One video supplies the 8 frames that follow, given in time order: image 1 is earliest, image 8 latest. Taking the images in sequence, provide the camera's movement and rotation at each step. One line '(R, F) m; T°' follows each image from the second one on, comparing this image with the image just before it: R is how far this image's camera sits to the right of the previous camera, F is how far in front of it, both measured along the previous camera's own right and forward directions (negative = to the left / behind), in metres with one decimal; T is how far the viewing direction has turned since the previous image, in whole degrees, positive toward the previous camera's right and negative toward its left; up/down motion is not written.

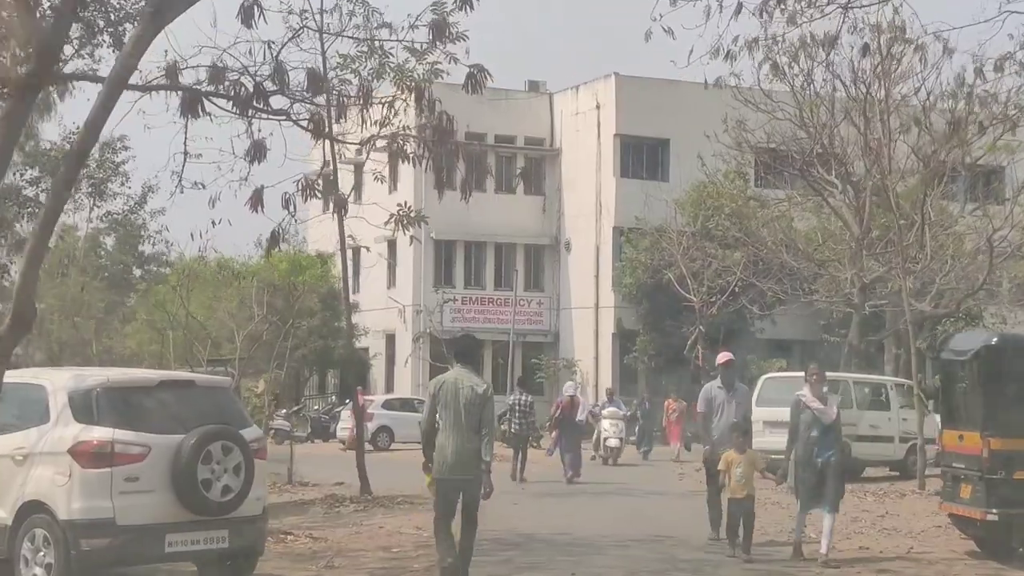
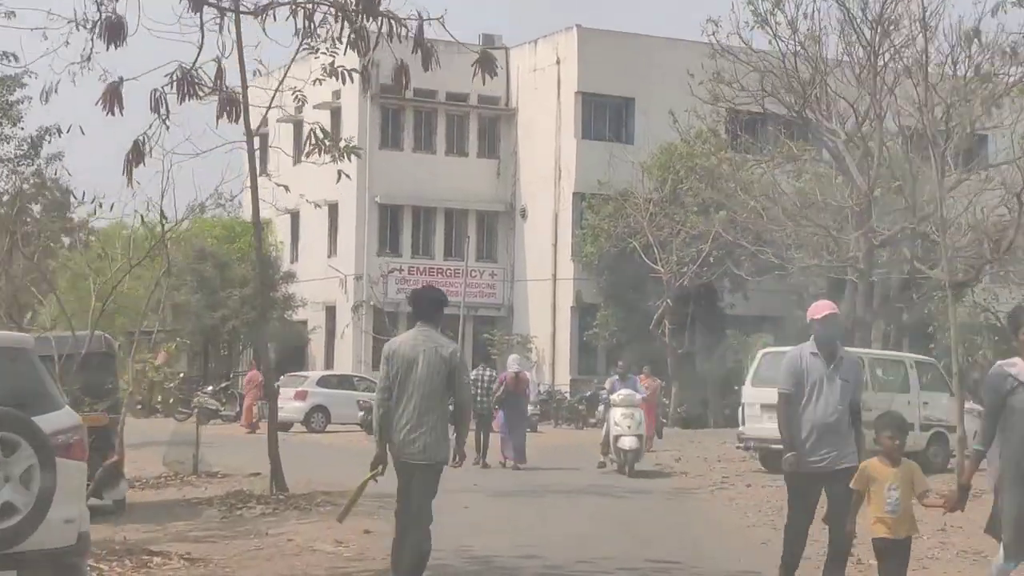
(0.0, +2.7) m; +2°
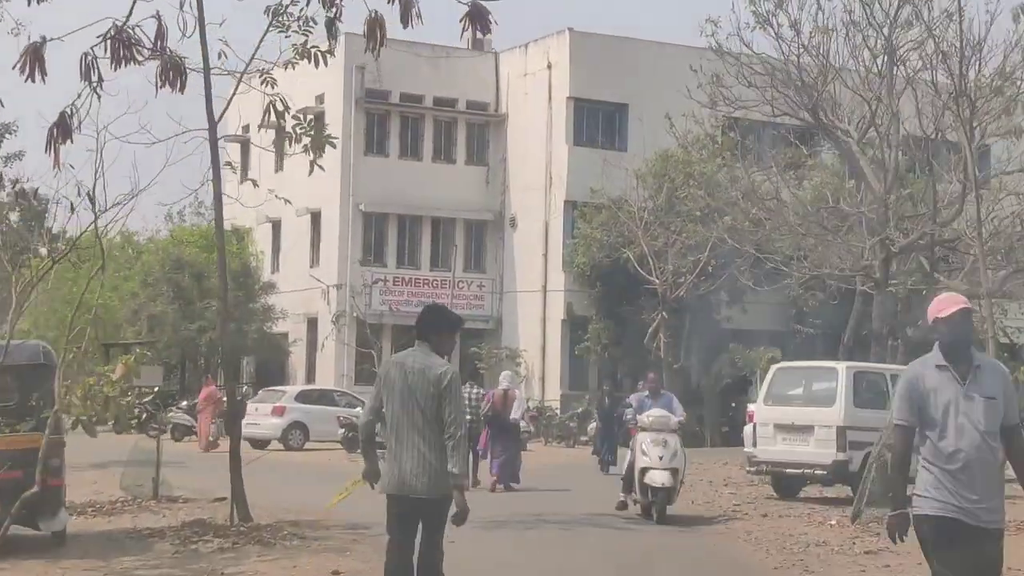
(0.0, +1.2) m; +1°
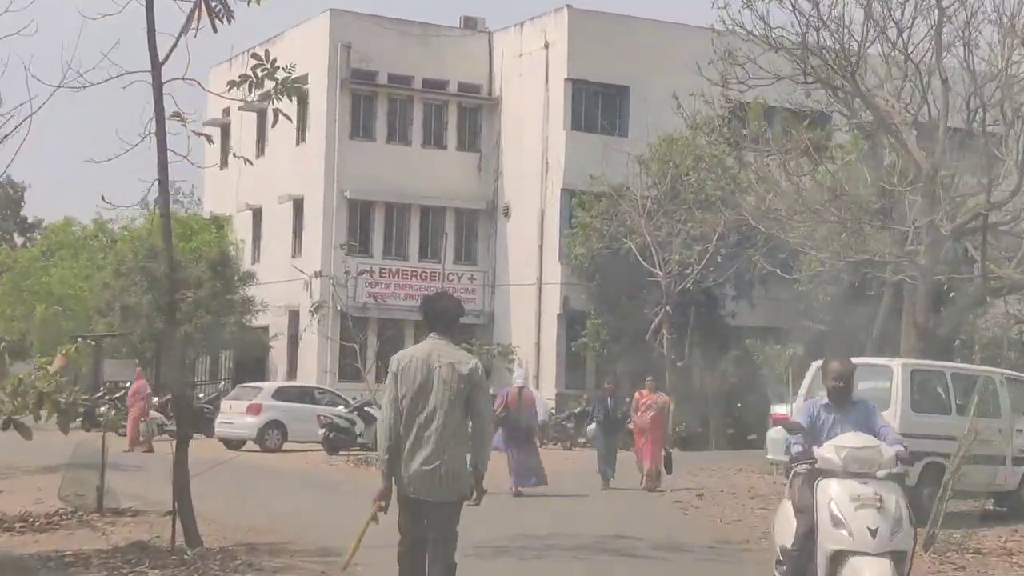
(-0.1, +1.7) m; 0°
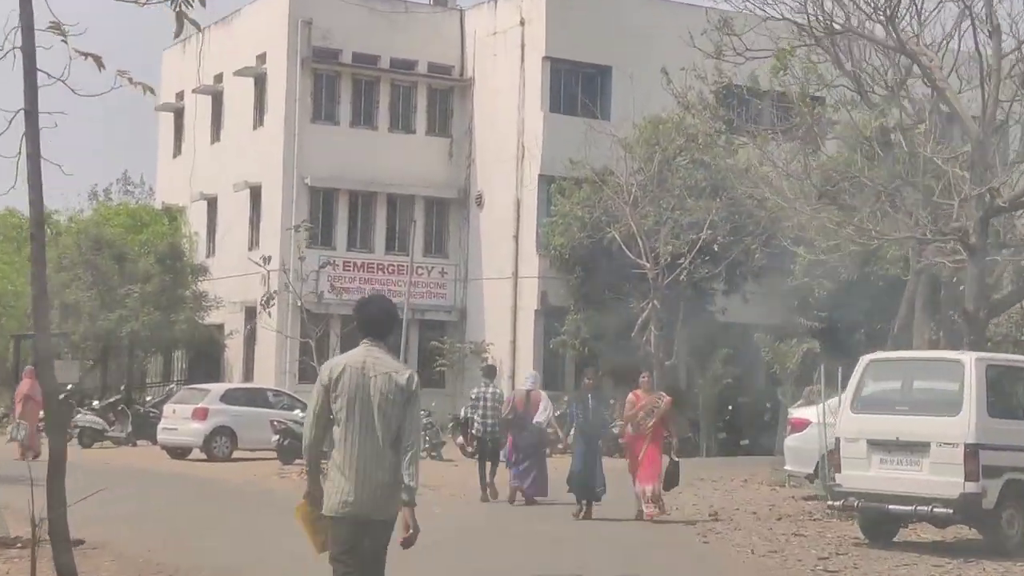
(-0.1, +2.1) m; +1°
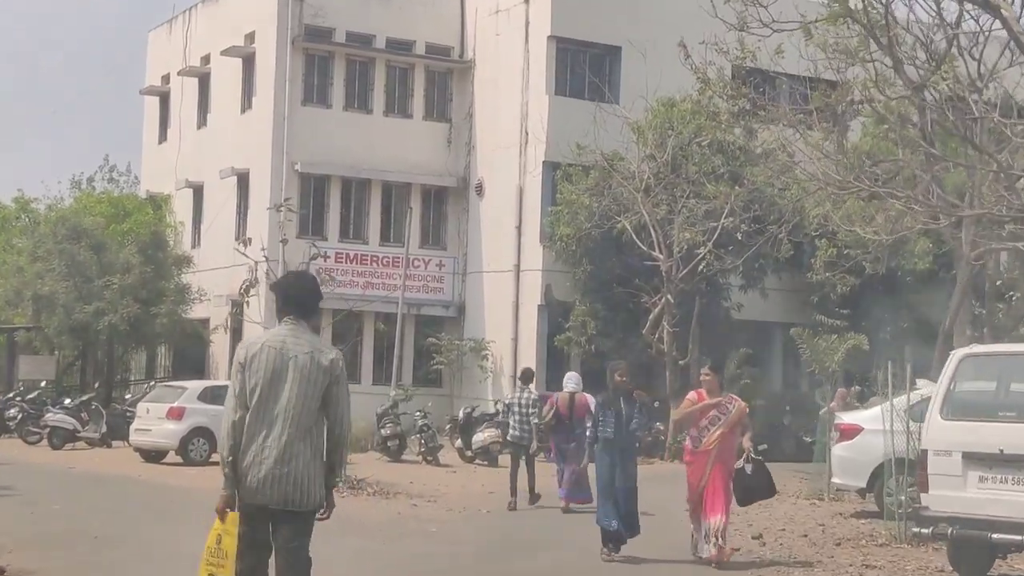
(-0.1, +1.6) m; 0°
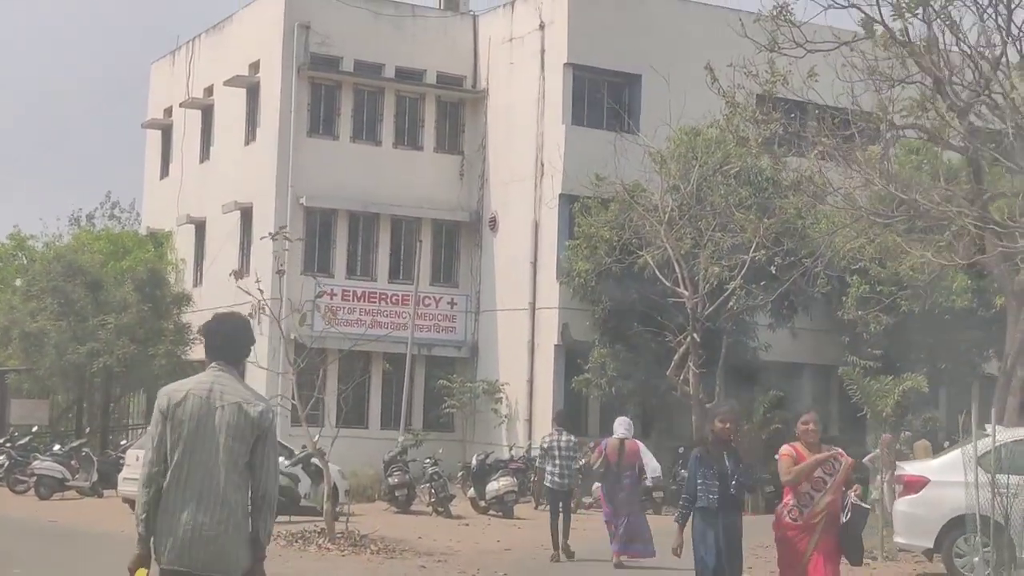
(-0.1, +1.3) m; -1°
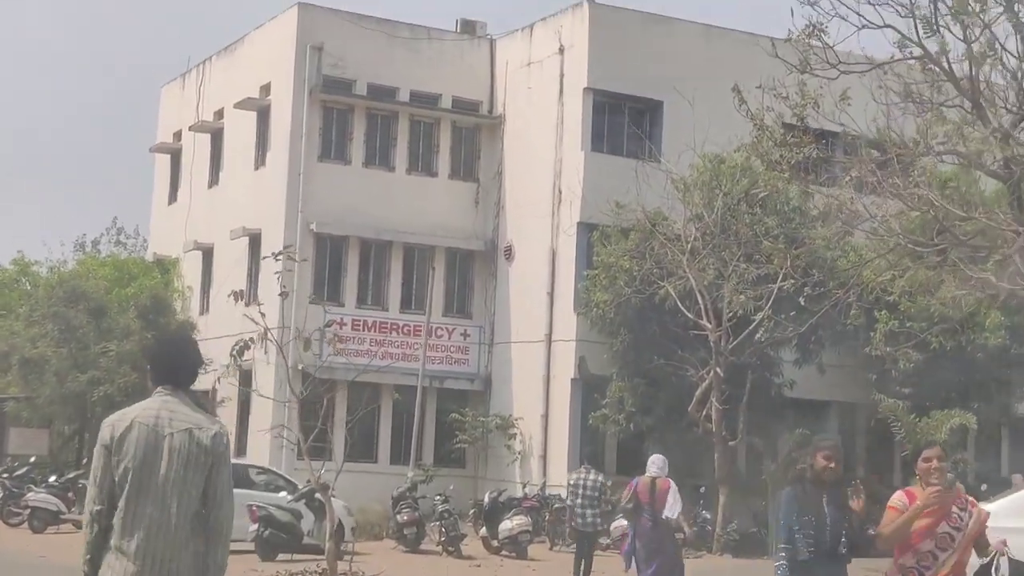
(-0.1, +0.8) m; -1°
